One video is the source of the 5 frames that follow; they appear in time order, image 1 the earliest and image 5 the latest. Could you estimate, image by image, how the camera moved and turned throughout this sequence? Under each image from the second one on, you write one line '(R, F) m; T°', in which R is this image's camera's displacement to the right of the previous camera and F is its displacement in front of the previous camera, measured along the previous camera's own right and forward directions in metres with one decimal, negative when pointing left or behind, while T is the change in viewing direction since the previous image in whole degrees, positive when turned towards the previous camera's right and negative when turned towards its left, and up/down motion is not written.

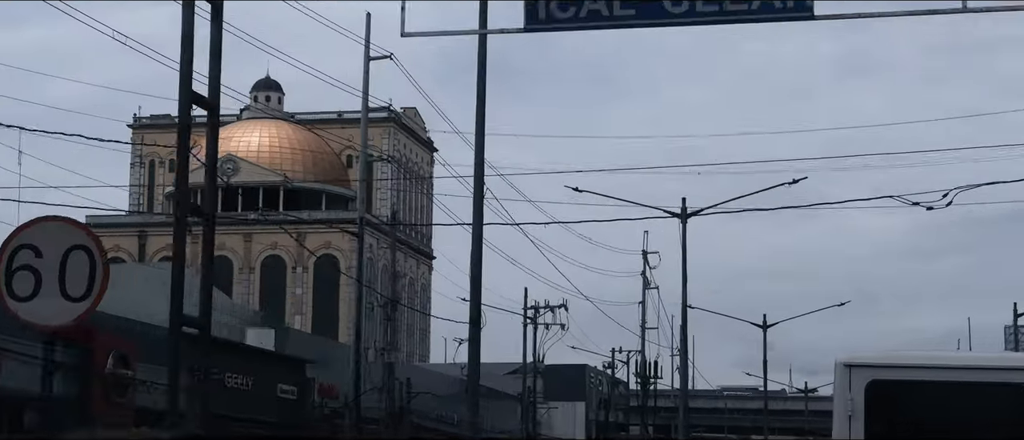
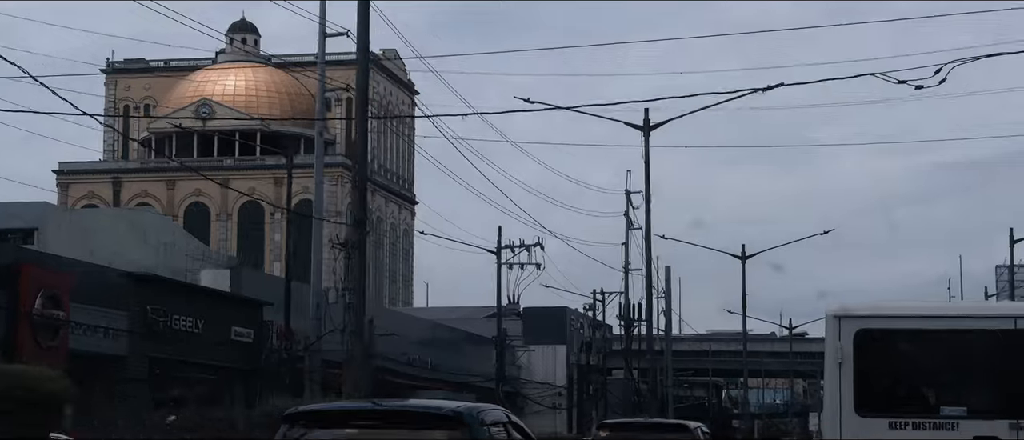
(+0.4, +1.2) m; 0°
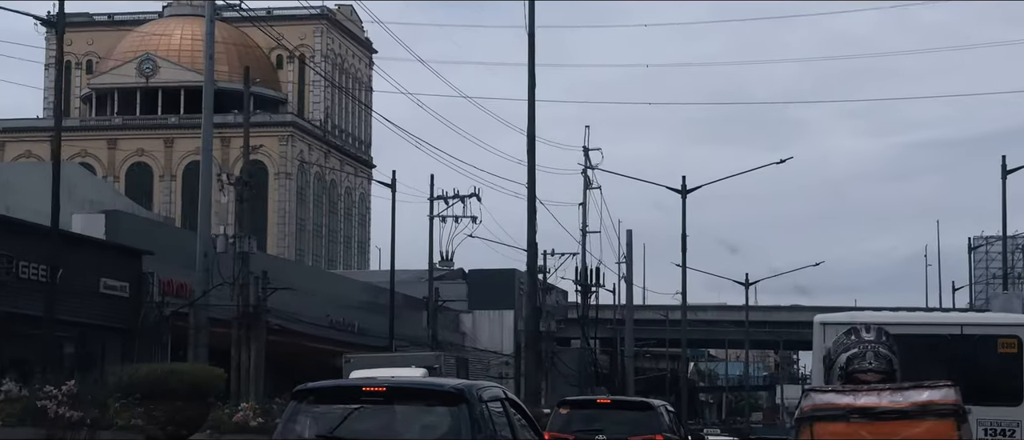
(+0.9, +2.6) m; +1°
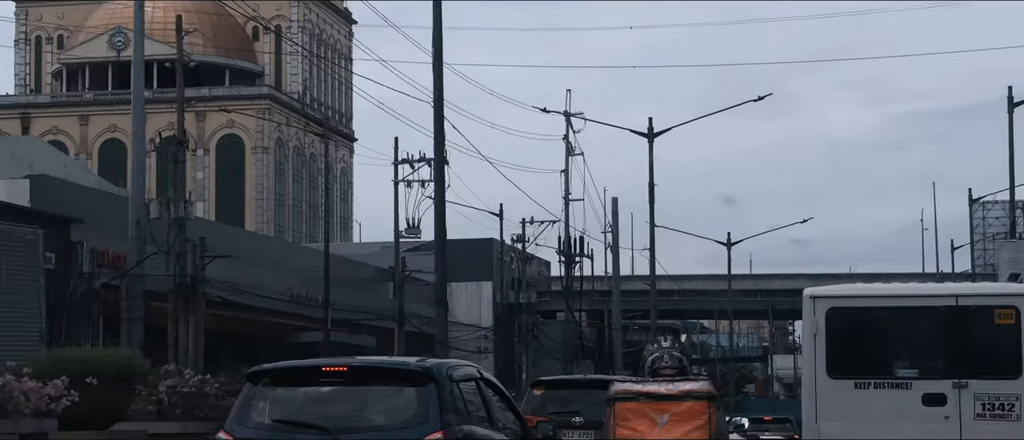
(+0.4, +1.5) m; 0°
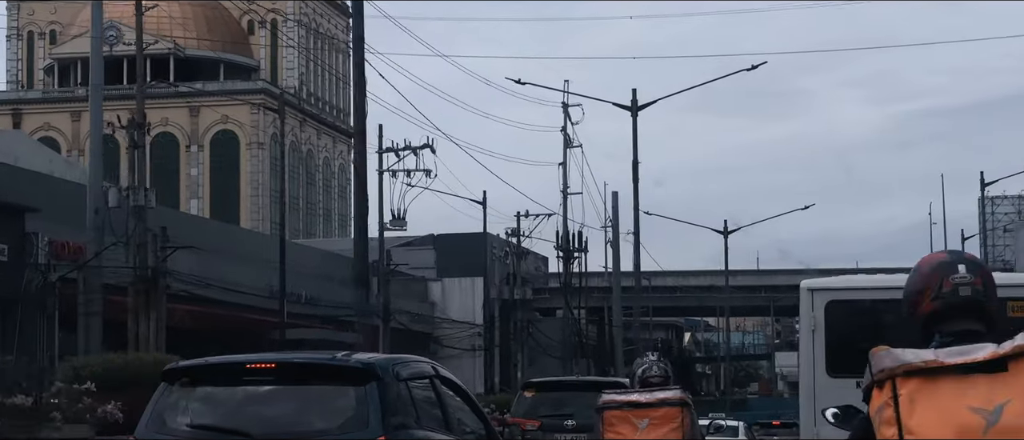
(+0.3, +1.0) m; 0°
